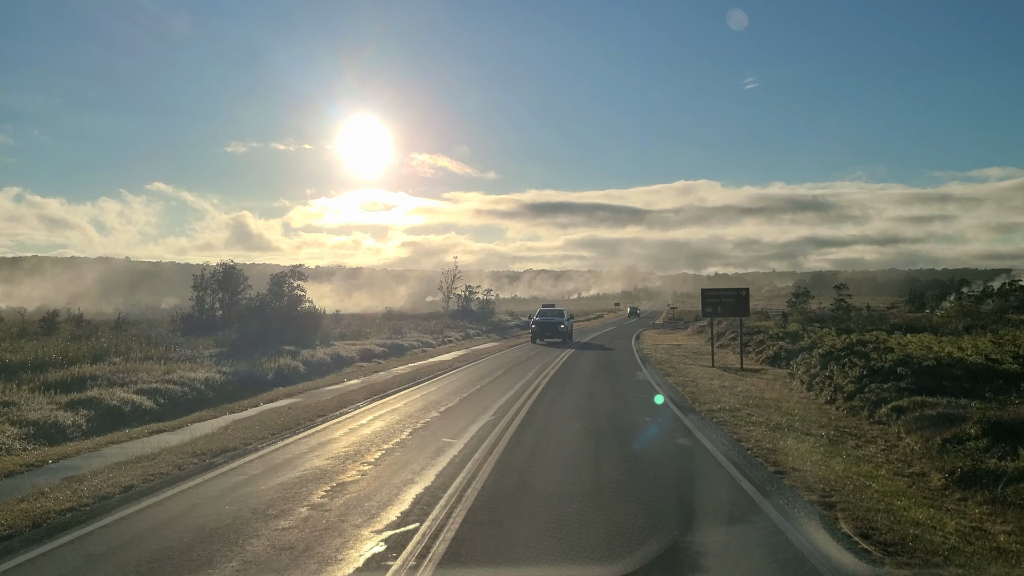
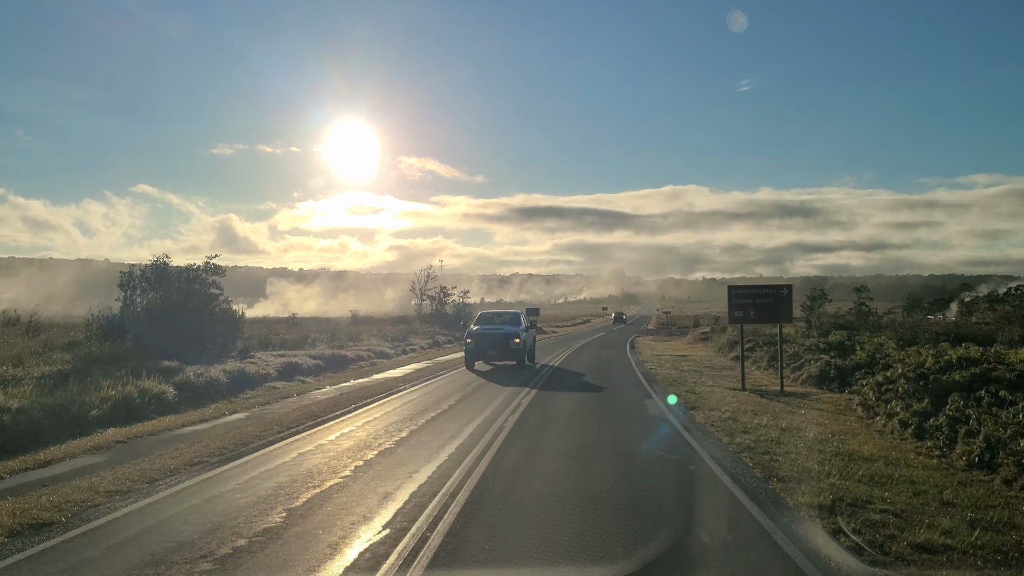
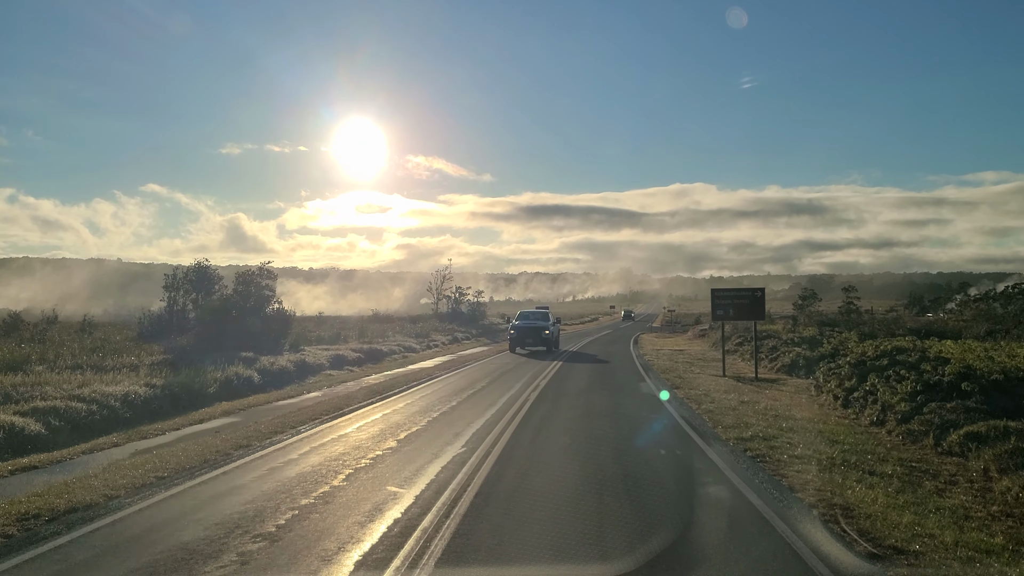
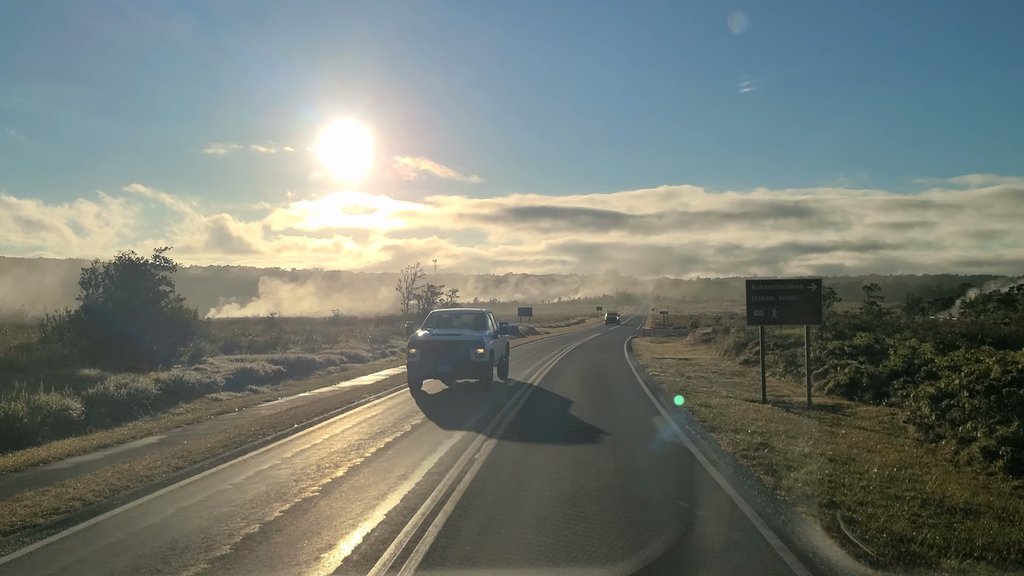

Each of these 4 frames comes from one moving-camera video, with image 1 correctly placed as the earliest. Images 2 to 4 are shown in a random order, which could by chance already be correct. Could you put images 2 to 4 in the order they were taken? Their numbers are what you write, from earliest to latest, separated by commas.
3, 2, 4
